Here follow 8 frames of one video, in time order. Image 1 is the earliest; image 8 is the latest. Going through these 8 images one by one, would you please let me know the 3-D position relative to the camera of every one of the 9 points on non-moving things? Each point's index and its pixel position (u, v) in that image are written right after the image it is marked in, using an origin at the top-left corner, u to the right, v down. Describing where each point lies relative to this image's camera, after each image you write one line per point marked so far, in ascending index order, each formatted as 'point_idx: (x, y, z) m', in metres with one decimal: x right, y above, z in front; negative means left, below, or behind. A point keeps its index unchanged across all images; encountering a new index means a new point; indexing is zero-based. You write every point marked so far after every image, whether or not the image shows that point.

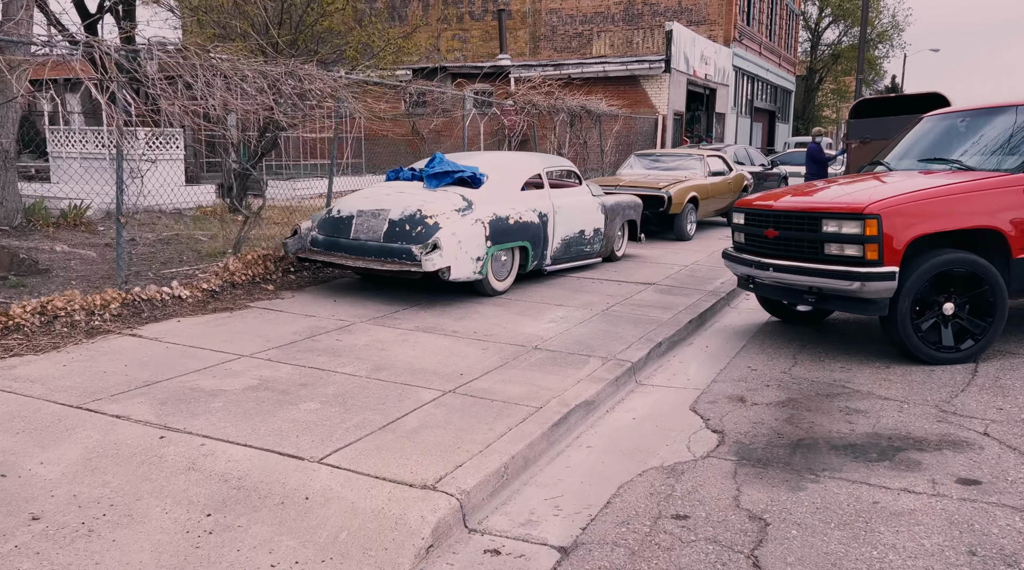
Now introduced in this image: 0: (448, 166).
0: (-0.6, +1.2, +8.2) m
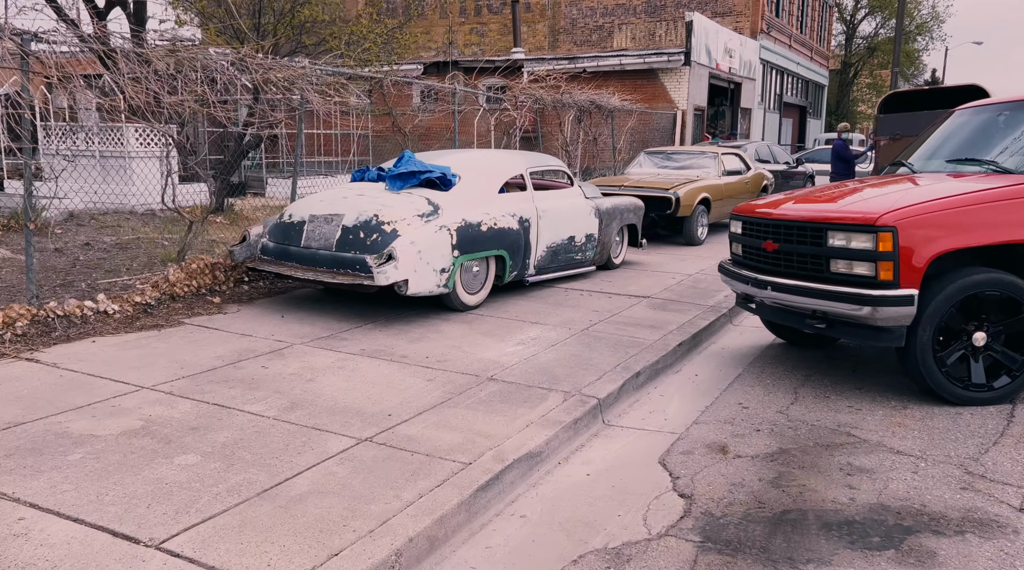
0: (-0.9, +1.1, +7.4) m
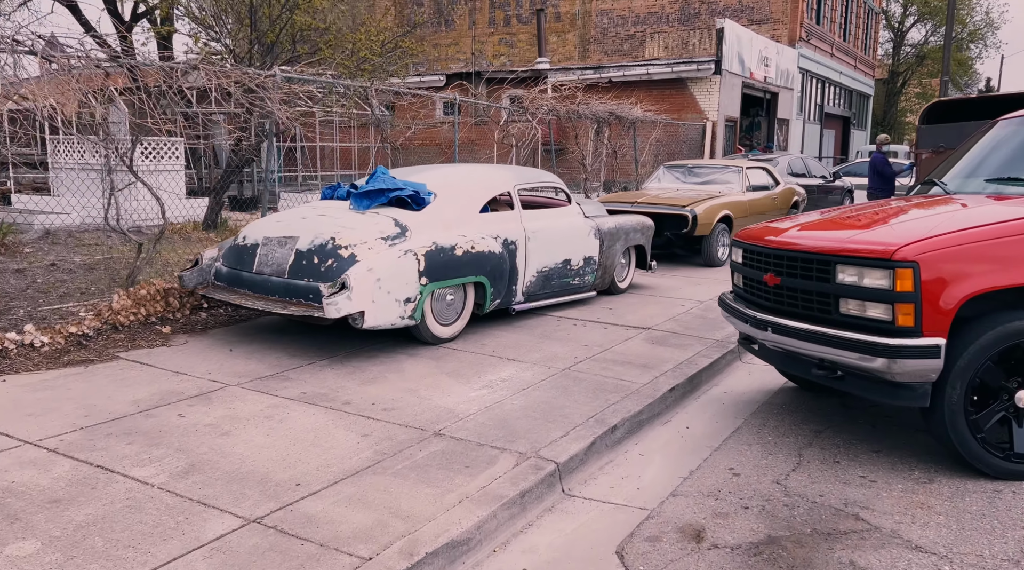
0: (-1.0, +0.9, +6.7) m
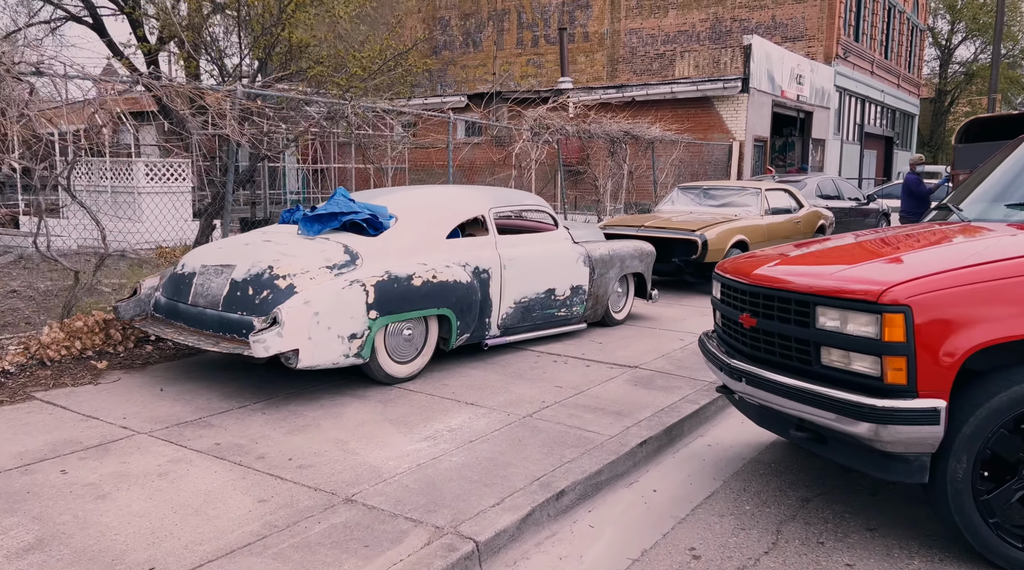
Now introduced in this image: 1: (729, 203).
0: (-1.3, +0.6, +6.1) m
1: (+3.0, +1.1, +11.4) m
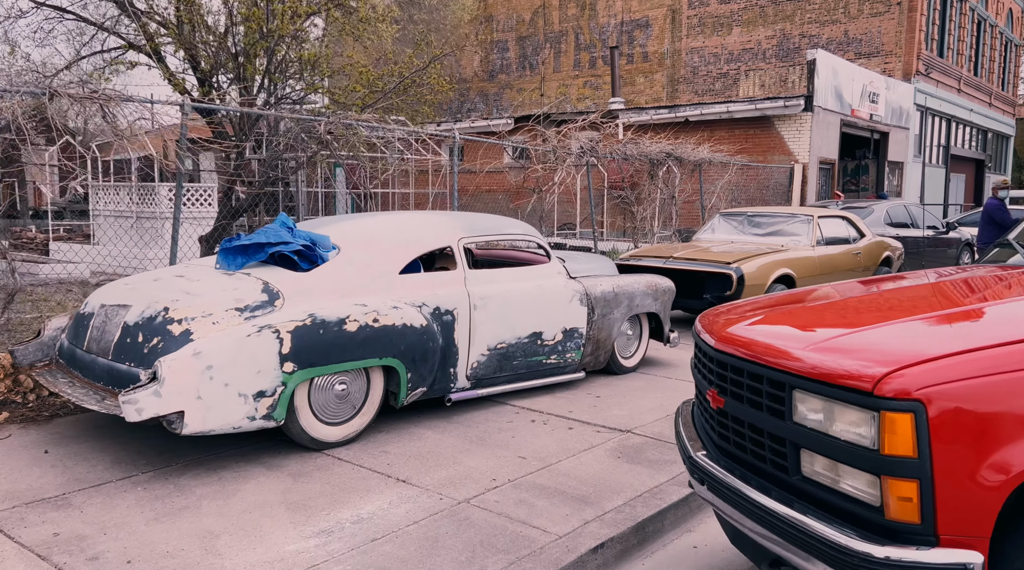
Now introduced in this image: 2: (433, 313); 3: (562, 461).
0: (-1.5, +0.3, +5.2) m
1: (+3.2, +0.7, +10.1) m
2: (-0.5, -0.2, +5.4) m
3: (+0.3, -1.0, +4.8) m
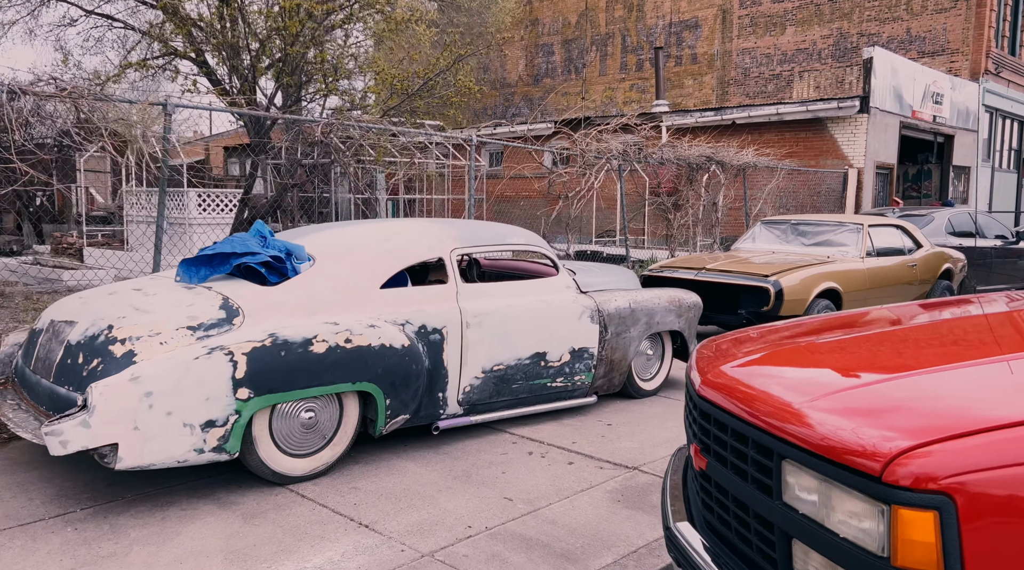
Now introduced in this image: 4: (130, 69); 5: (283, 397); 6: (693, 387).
0: (-1.5, +0.3, +4.7) m
1: (+3.5, +0.5, +9.3) m
2: (-0.6, -0.3, +4.8) m
3: (+0.2, -1.1, +4.2) m
4: (-6.5, +3.7, +14.1) m
5: (-1.2, -0.6, +4.2) m
6: (+0.6, -0.3, +2.6) m
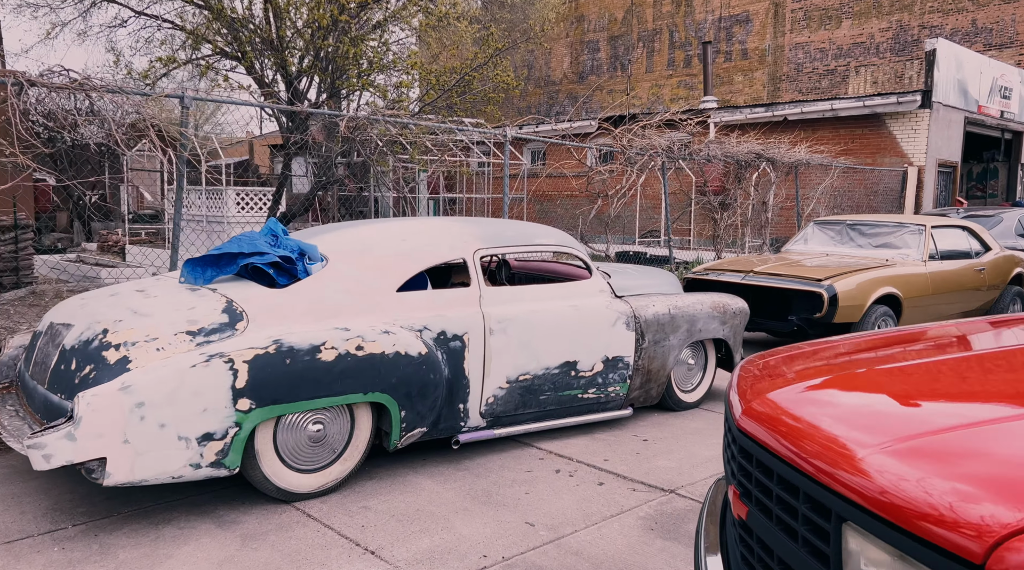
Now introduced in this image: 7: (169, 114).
0: (-1.4, +0.2, +4.5) m
1: (+3.9, +0.4, +8.7) m
2: (-0.4, -0.3, +4.5) m
3: (+0.3, -1.1, +3.8) m
4: (-5.8, +3.7, +14.1) m
5: (-1.1, -0.6, +3.9) m
6: (+0.6, -0.3, +2.2) m
7: (-2.6, +1.3, +6.2) m
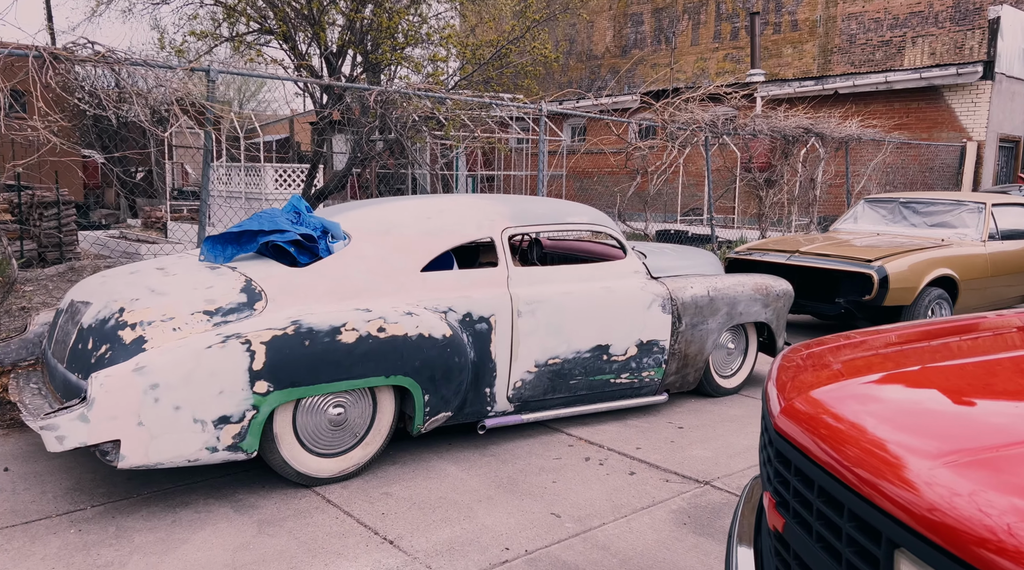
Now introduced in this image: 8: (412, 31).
0: (-1.3, +0.4, +4.3) m
1: (+4.3, +0.6, +8.3) m
2: (-0.3, -0.2, +4.3) m
3: (+0.4, -1.1, +3.7) m
4: (-5.1, +4.2, +14.1) m
5: (-1.0, -0.5, +3.8) m
6: (+0.6, -0.3, +1.9) m
7: (-2.4, +1.5, +6.1) m
8: (-1.6, +4.1, +13.3) m
